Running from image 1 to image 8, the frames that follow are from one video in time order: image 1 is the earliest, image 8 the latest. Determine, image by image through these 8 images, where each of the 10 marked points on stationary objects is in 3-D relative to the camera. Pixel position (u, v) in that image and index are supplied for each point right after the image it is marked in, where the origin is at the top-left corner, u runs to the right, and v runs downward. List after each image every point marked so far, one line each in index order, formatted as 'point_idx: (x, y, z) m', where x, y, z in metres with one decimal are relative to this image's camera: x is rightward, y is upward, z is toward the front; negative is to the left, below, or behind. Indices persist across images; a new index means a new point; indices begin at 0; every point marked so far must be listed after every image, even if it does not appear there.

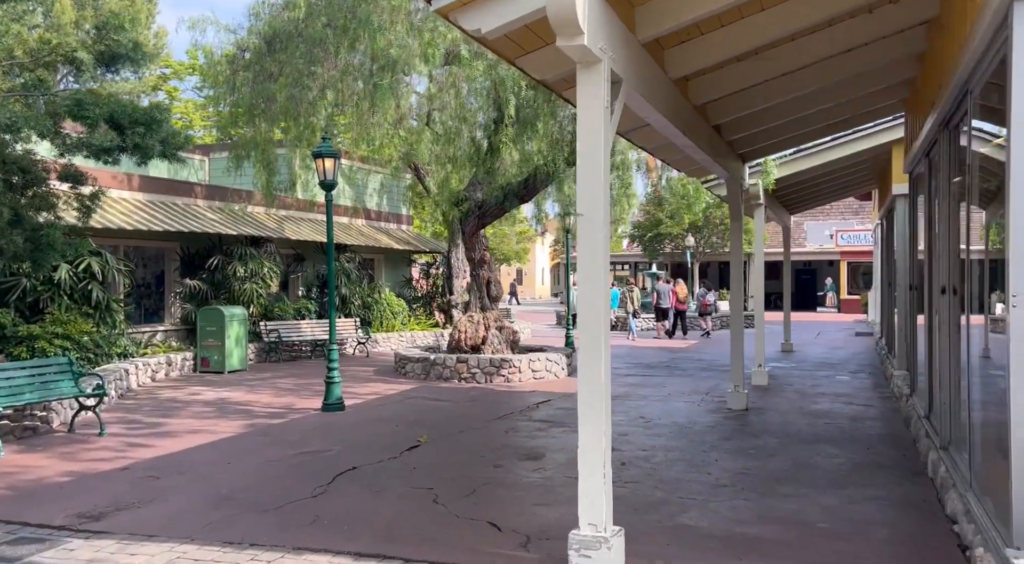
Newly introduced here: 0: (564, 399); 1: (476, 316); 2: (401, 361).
0: (+0.7, -1.5, +10.5) m
1: (-0.5, -0.5, +13.2) m
2: (-1.7, -1.2, +13.0) m
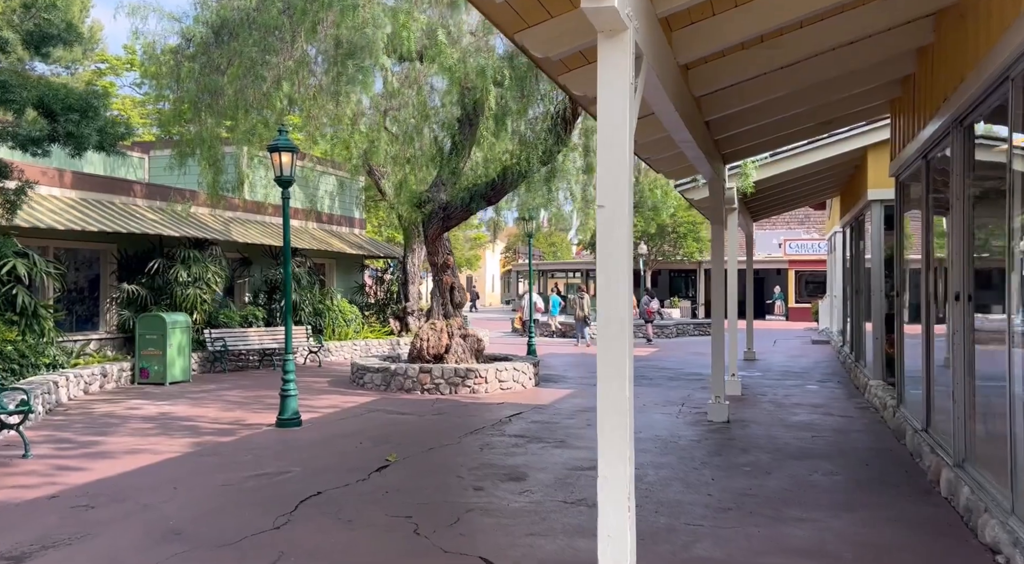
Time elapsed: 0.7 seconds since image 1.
0: (+0.3, -1.5, +9.9) m
1: (-1.1, -0.6, +12.6) m
2: (-2.2, -1.3, +12.2) m
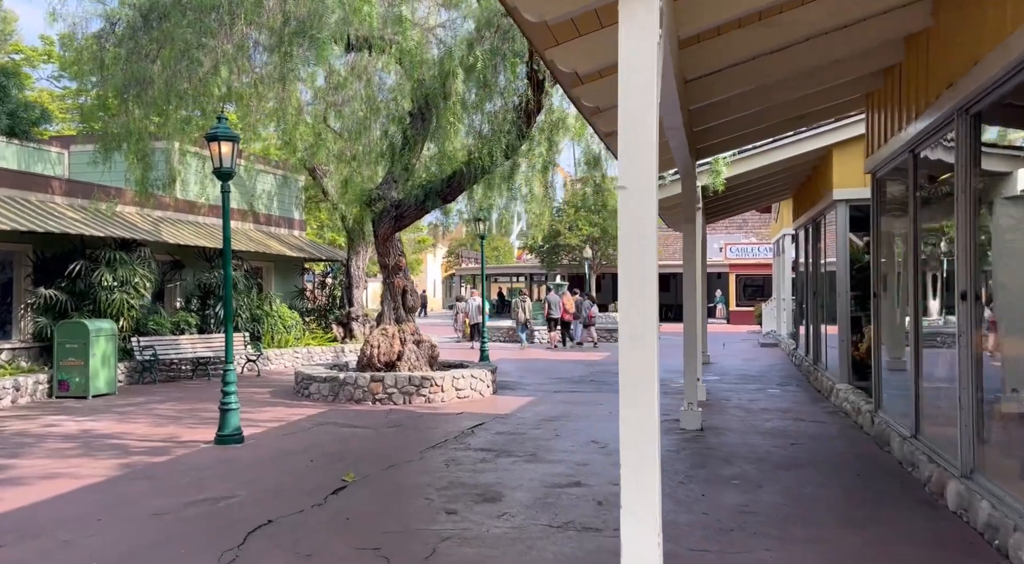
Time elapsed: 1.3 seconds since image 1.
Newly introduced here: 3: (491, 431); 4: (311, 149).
0: (-0.1, -1.6, +9.3) m
1: (-1.7, -0.7, +11.8) m
2: (-2.8, -1.3, +11.4) m
3: (-0.2, -1.6, +8.8) m
4: (-2.9, +1.9, +12.2) m
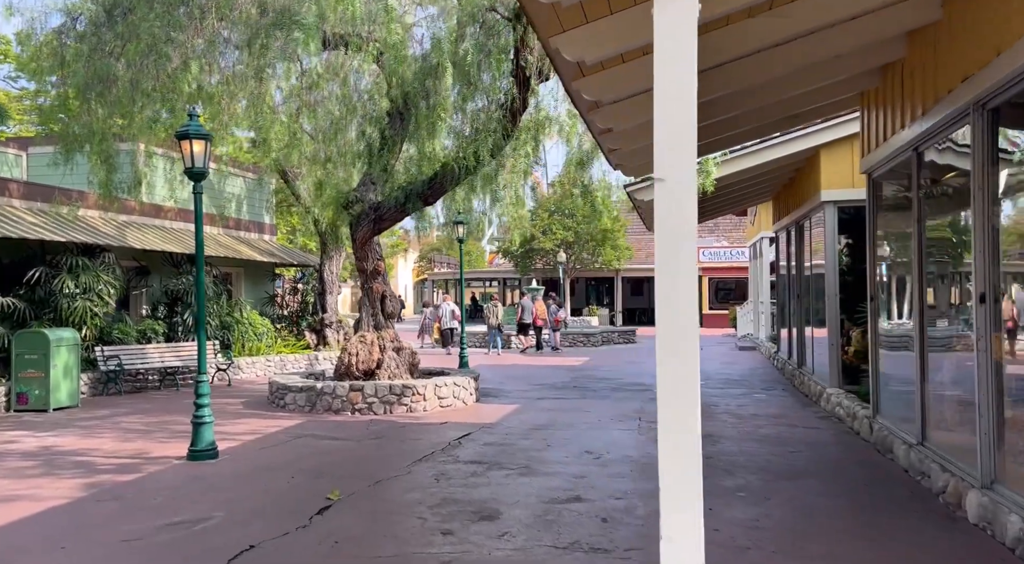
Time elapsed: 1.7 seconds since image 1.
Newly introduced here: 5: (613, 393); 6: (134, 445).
0: (-0.3, -1.6, +8.9) m
1: (-2.0, -0.7, +11.4) m
2: (-3.0, -1.4, +10.9) m
3: (-0.3, -1.6, +8.4) m
4: (-3.2, +1.8, +11.7) m
5: (+1.5, -1.7, +12.9) m
6: (-3.8, -1.6, +8.4) m
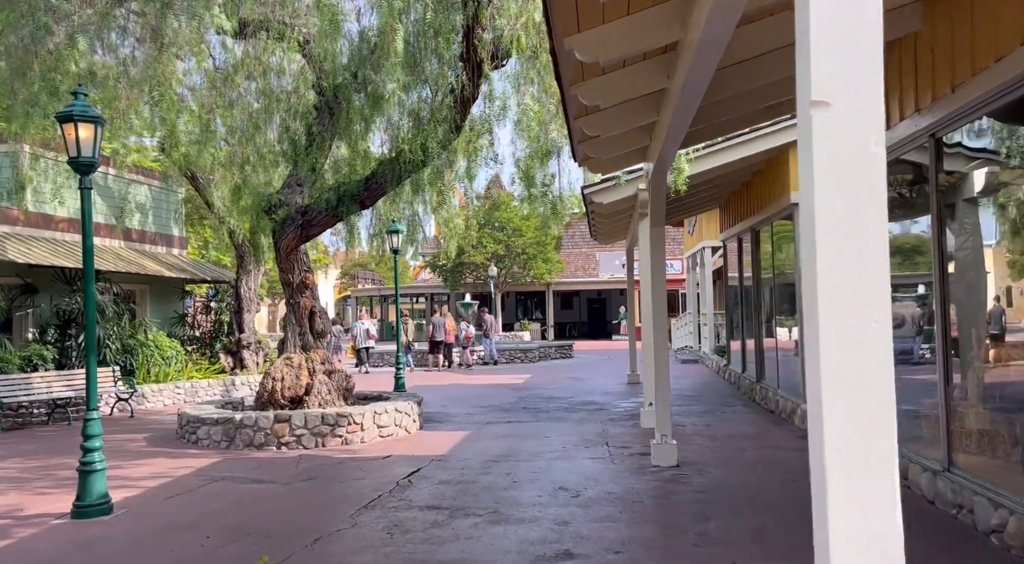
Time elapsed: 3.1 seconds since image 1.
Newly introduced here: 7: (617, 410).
0: (-0.7, -1.7, +7.7) m
1: (-2.6, -0.9, +10.0) m
2: (-3.6, -1.6, +9.4) m
3: (-0.7, -1.7, +7.2) m
4: (-3.9, +1.7, +10.3) m
5: (+0.7, -1.8, +11.8) m
6: (-4.1, -1.8, +6.8) m
7: (+1.5, -1.8, +12.1) m
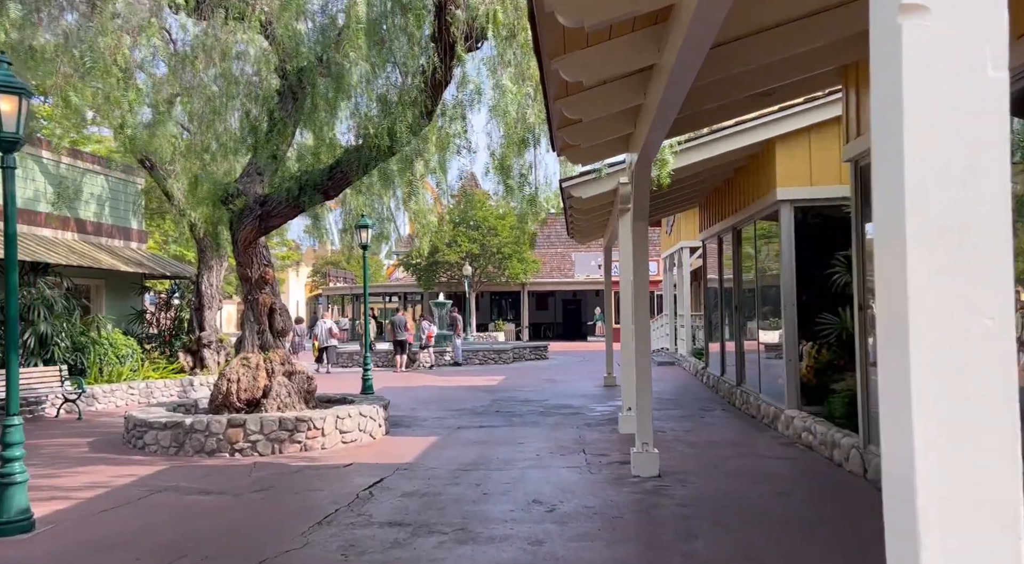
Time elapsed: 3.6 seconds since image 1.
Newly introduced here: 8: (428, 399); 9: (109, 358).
0: (-0.9, -1.7, +7.1) m
1: (-2.9, -0.8, +9.4) m
2: (-3.9, -1.5, +8.8) m
3: (-0.9, -1.7, +6.6) m
4: (-4.2, +1.7, +9.6) m
5: (+0.4, -1.8, +11.3) m
6: (-4.3, -1.7, +6.1) m
7: (+1.1, -1.8, +11.6) m
8: (-1.4, -1.9, +13.7) m
9: (-6.5, -1.2, +13.5) m
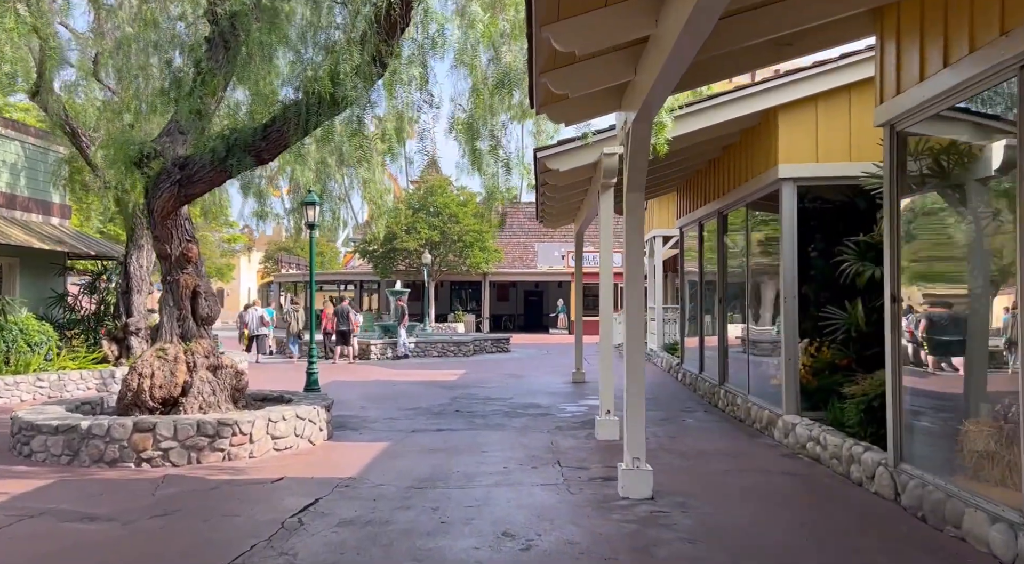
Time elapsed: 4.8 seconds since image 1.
0: (-1.2, -1.5, +5.8) m
1: (-3.3, -0.6, +8.0) m
2: (-4.3, -1.3, +7.3) m
3: (-1.1, -1.5, +5.3) m
4: (-4.5, +2.0, +8.1) m
5: (-0.1, -1.6, +10.0) m
6: (-4.5, -1.5, +4.7) m
7: (+0.6, -1.7, +10.4) m
8: (-1.9, -1.7, +12.4) m
9: (-7.0, -0.9, +11.9) m
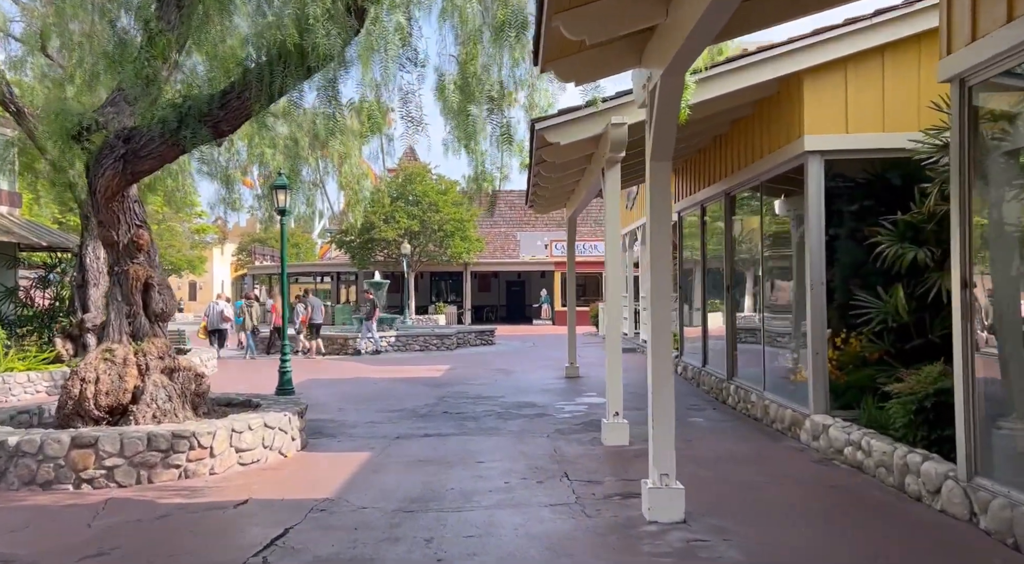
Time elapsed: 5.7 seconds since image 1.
0: (-1.1, -1.5, +4.9) m
1: (-3.3, -0.6, +7.0) m
2: (-4.2, -1.3, +6.3) m
3: (-1.1, -1.5, +4.4) m
4: (-4.5, +2.0, +7.0) m
5: (-0.2, -1.5, +9.1) m
6: (-4.4, -1.5, +3.6) m
7: (+0.6, -1.5, +9.5) m
8: (-2.1, -1.5, +11.4) m
9: (-7.1, -0.8, +10.8) m
